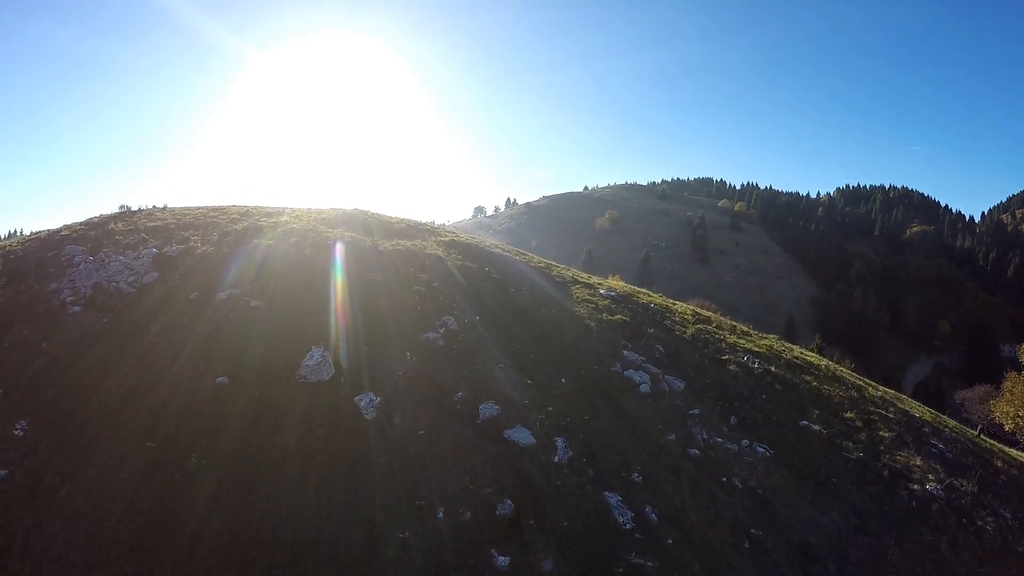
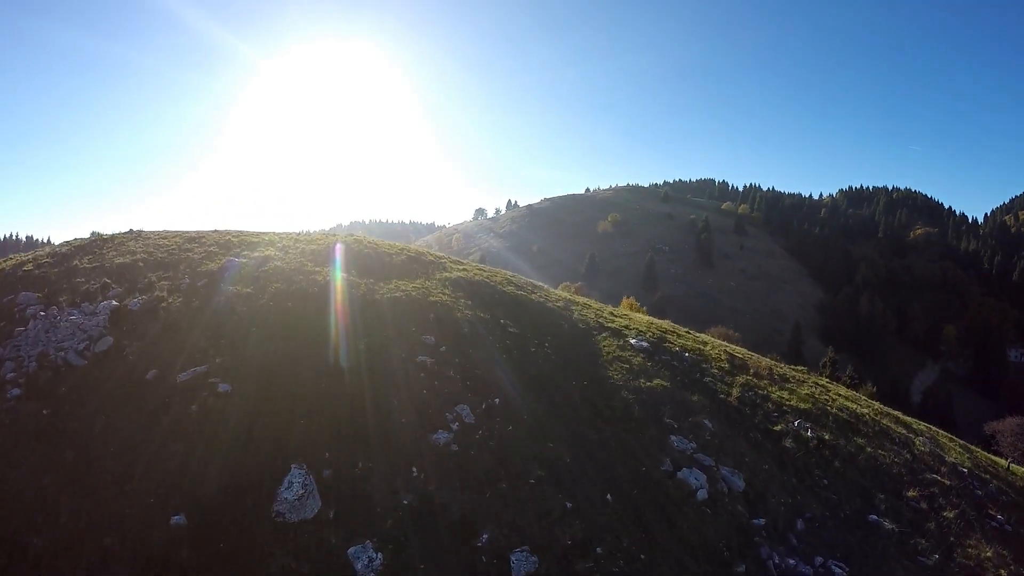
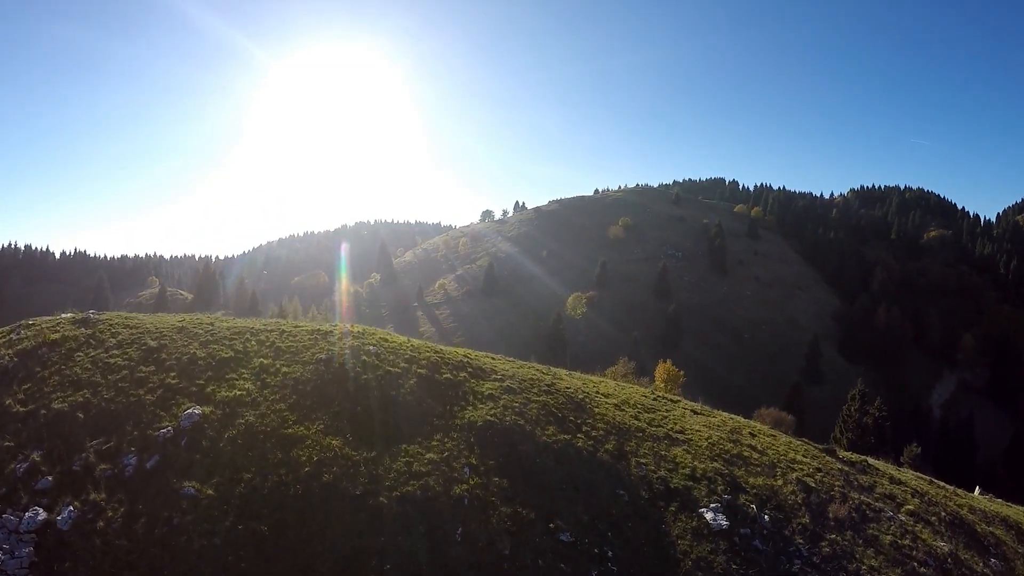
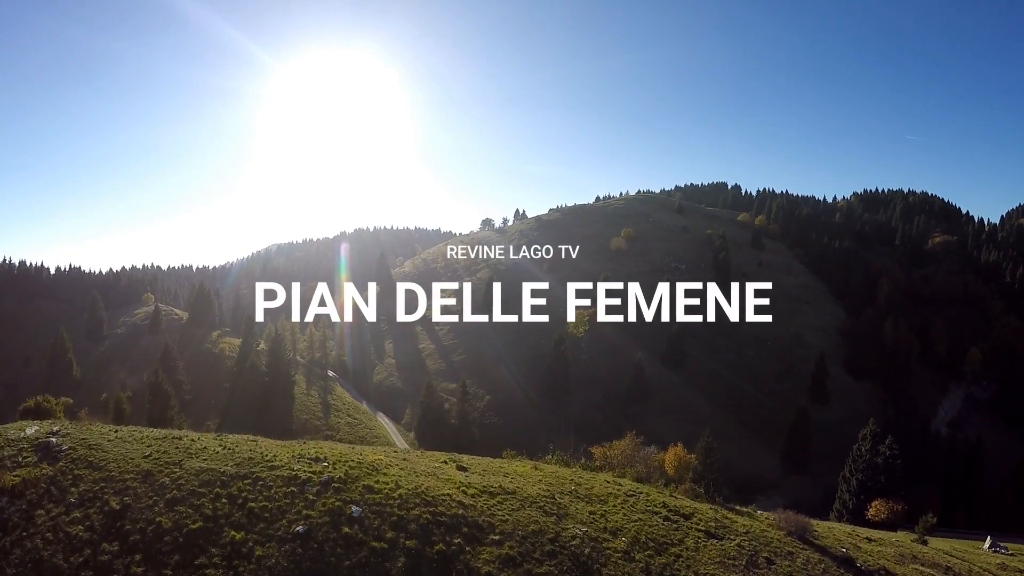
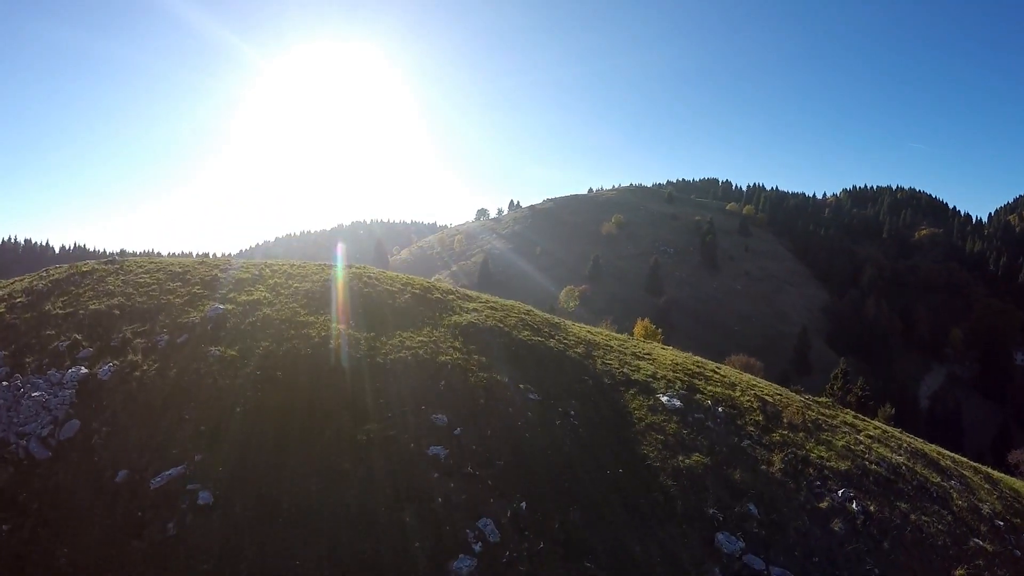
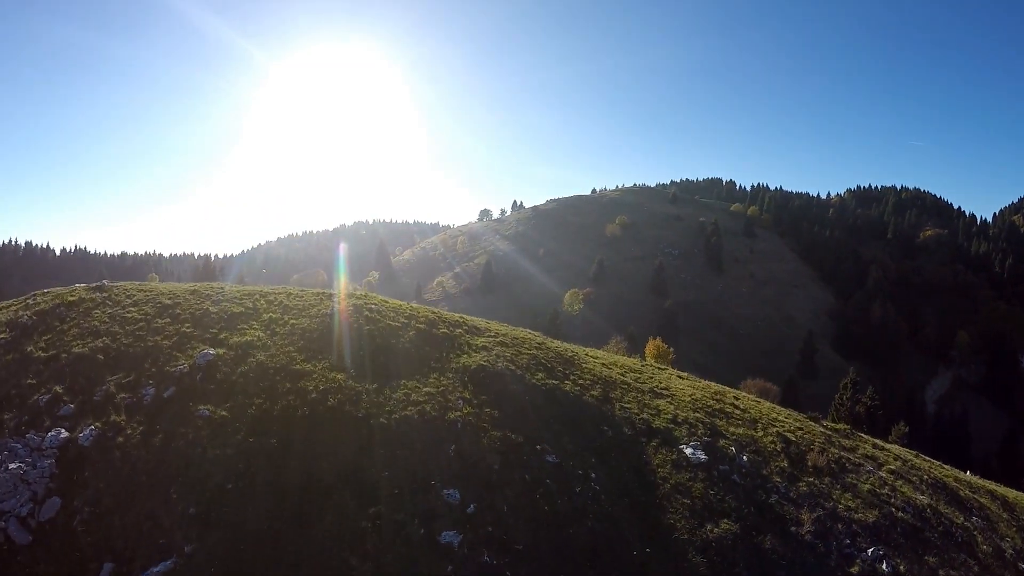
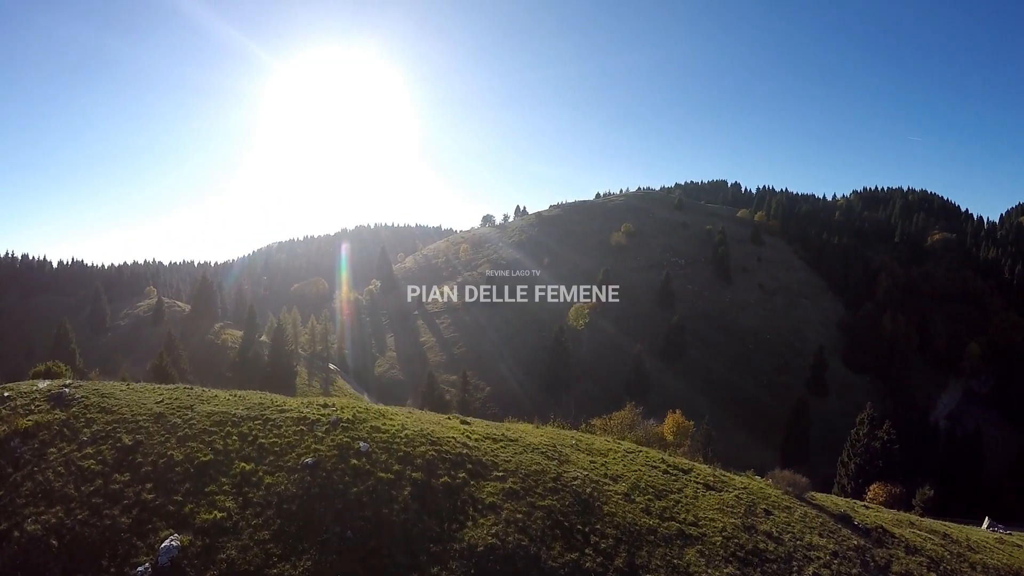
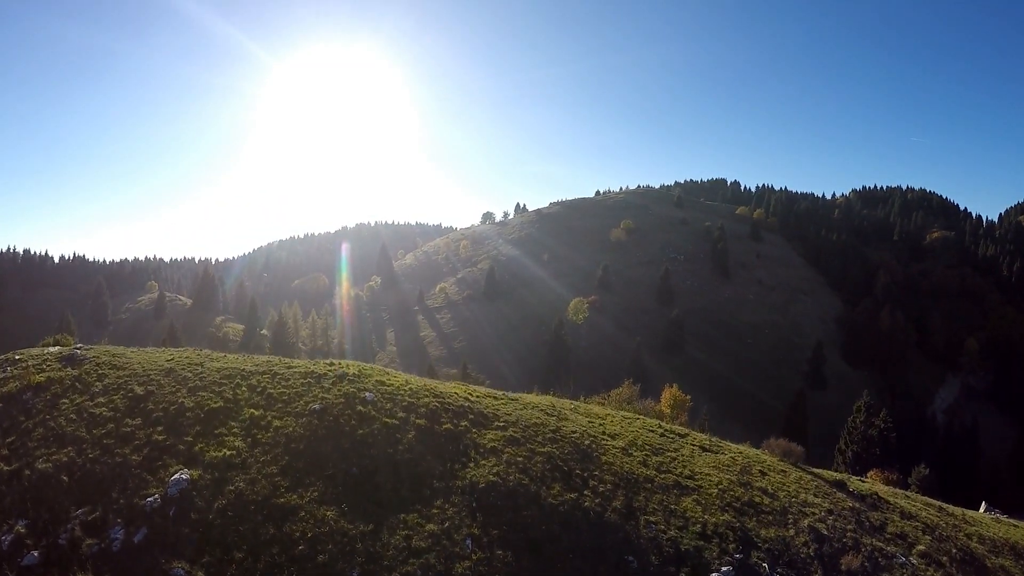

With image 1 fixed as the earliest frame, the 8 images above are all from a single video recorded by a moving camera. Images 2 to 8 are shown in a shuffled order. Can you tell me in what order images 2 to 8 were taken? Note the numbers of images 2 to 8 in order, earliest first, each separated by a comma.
2, 5, 6, 3, 8, 7, 4
